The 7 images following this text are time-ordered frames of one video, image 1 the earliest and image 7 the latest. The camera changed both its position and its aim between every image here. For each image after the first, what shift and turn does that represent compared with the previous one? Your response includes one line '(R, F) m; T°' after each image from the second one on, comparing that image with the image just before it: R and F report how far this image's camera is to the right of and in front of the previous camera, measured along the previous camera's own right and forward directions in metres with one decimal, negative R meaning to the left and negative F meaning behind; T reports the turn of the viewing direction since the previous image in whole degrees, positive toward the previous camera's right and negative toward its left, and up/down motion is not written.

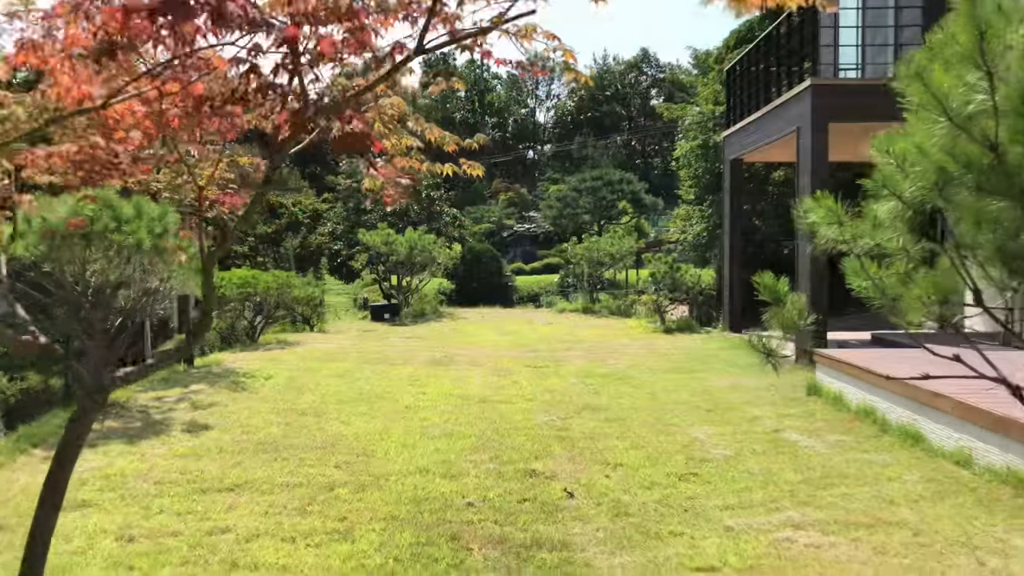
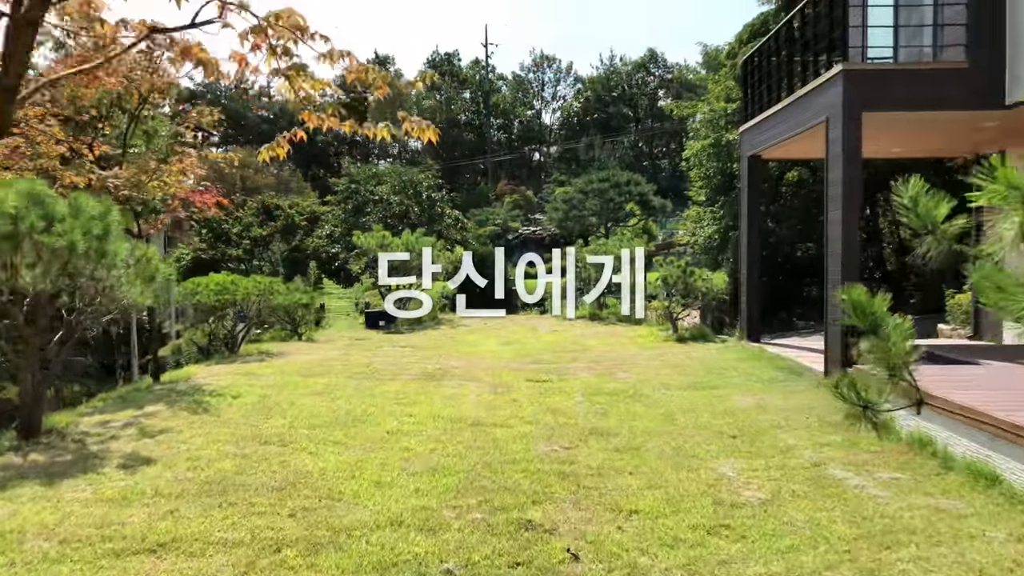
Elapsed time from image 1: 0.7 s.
(+0.1, +0.8) m; 0°
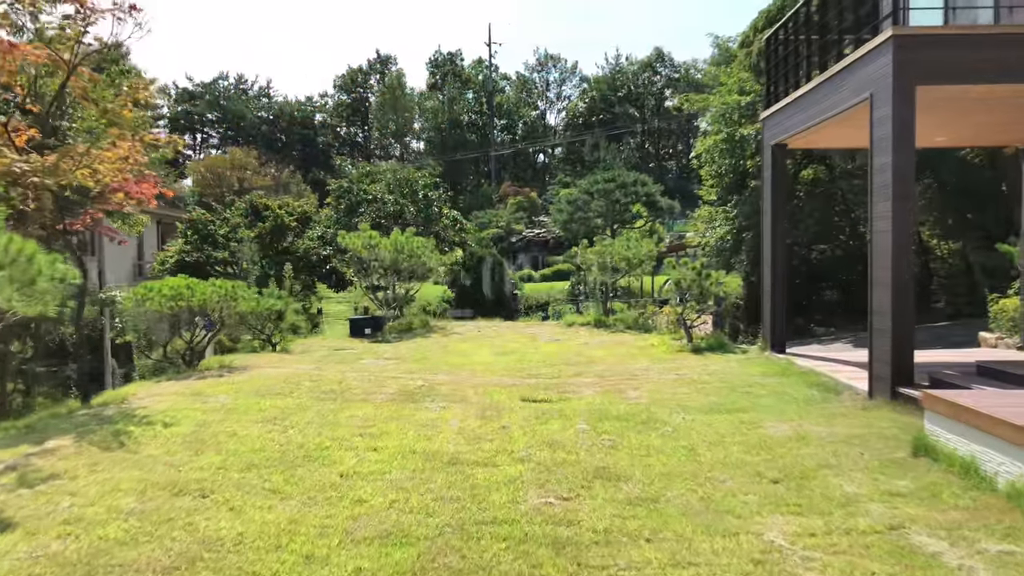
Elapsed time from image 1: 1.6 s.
(+0.1, +1.2) m; 0°
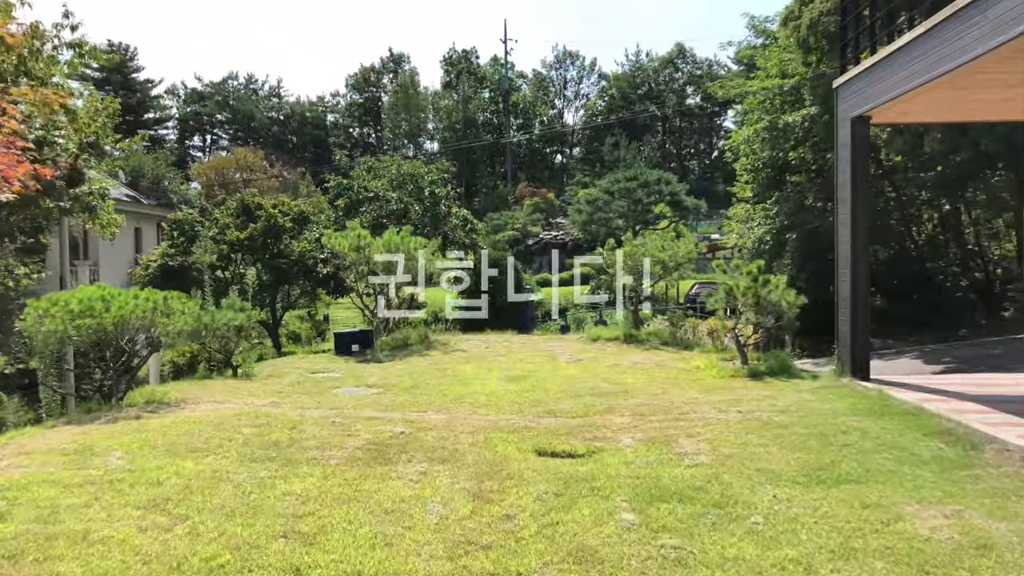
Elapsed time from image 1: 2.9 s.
(0.0, +2.0) m; -1°
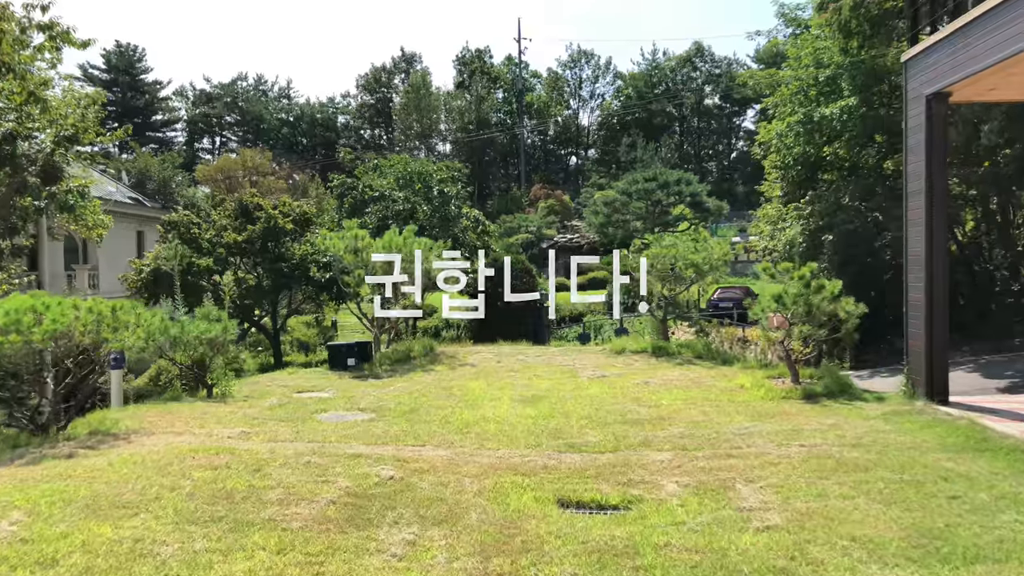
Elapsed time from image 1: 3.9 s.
(0.0, +1.2) m; -1°
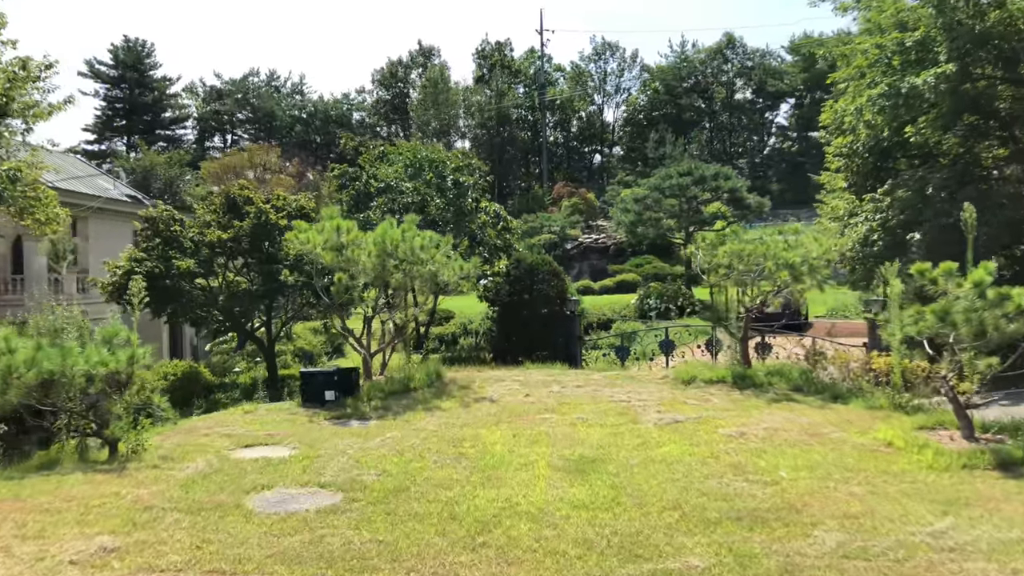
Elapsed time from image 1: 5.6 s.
(-0.1, +2.5) m; -1°
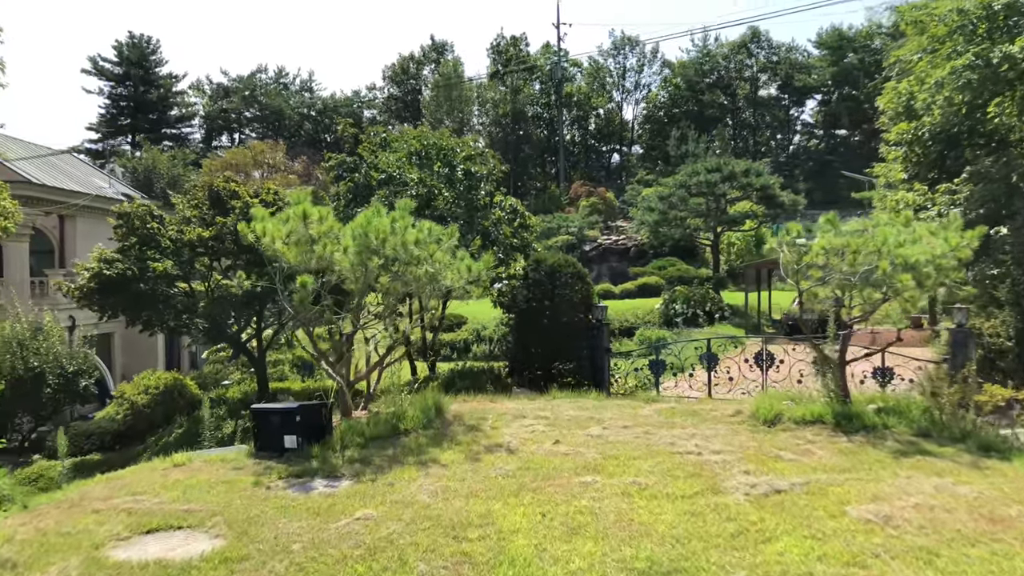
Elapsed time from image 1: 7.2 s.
(-0.1, +1.9) m; -1°
